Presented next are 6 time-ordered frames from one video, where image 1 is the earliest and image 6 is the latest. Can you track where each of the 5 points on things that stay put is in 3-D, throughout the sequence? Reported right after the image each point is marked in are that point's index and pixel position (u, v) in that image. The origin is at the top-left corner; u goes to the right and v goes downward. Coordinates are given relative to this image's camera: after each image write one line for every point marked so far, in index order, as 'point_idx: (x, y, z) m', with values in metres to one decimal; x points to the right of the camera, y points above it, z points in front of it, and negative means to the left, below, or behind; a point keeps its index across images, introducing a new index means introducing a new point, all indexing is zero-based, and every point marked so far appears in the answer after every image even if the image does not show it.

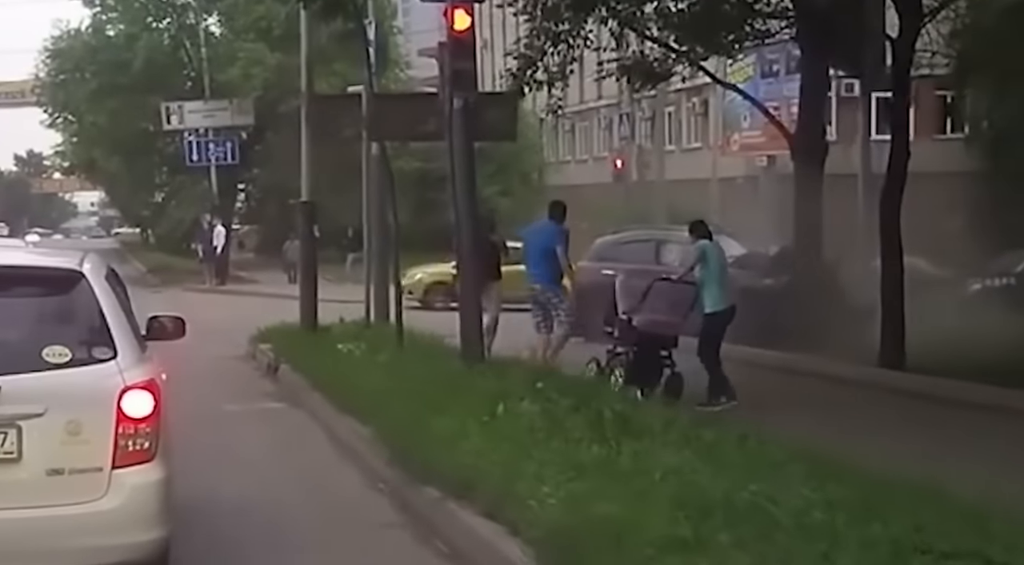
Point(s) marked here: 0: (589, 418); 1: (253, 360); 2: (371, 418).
0: (+0.5, -0.8, +10.7) m
1: (-2.9, -0.9, +20.1) m
2: (-0.9, -0.9, +11.4) m
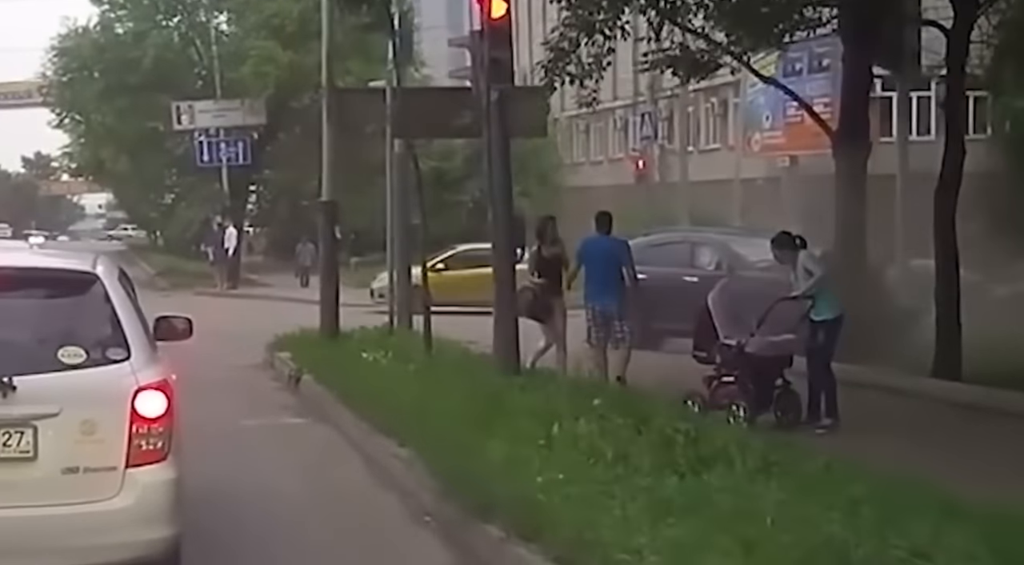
0: (+0.8, -0.9, +9.6) m
1: (-2.6, -0.9, +19.0) m
2: (-0.6, -0.9, +10.3) m
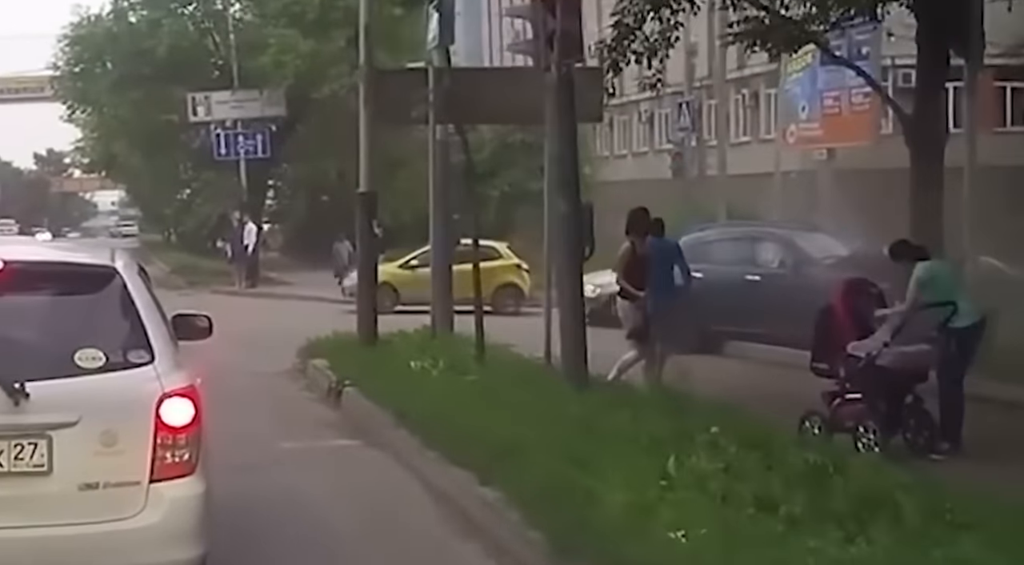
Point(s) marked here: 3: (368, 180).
0: (+1.3, -0.9, +7.9) m
1: (-2.0, -0.9, +17.3) m
2: (-0.1, -0.9, +8.6) m
3: (-1.5, +1.1, +18.3) m
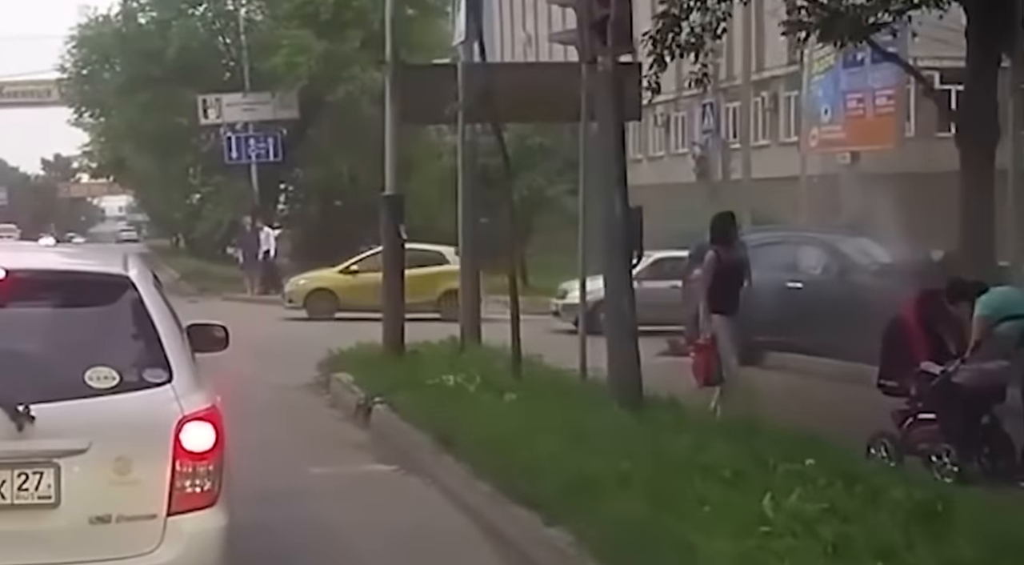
0: (+1.5, -0.9, +6.8) m
1: (-1.7, -1.0, +16.3) m
2: (+0.2, -1.0, +7.5) m
3: (-1.1, +1.0, +17.2) m
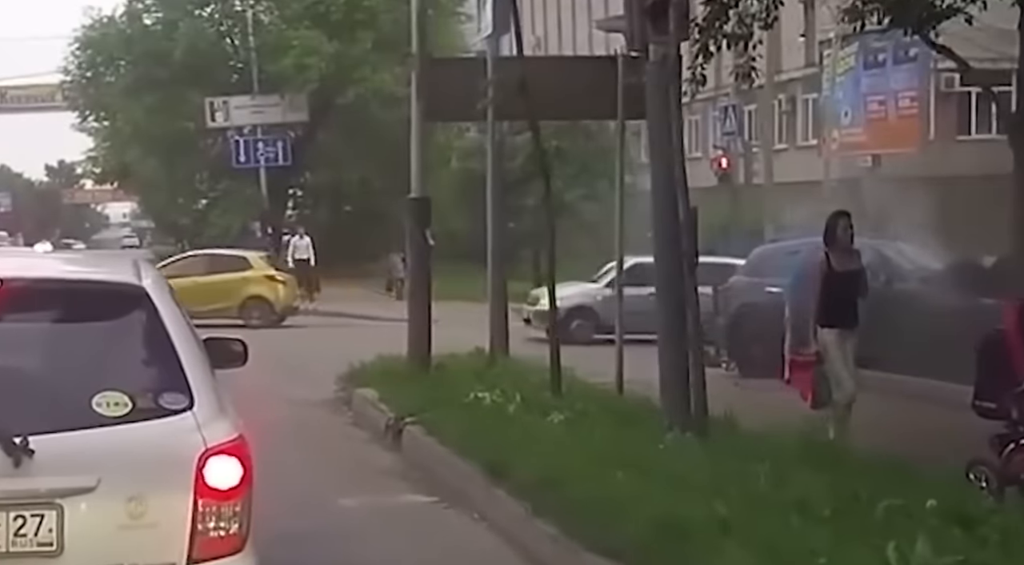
0: (+1.8, -1.0, +5.8) m
1: (-1.4, -1.1, +15.2) m
2: (+0.5, -1.0, +6.5) m
3: (-0.8, +0.9, +16.2) m
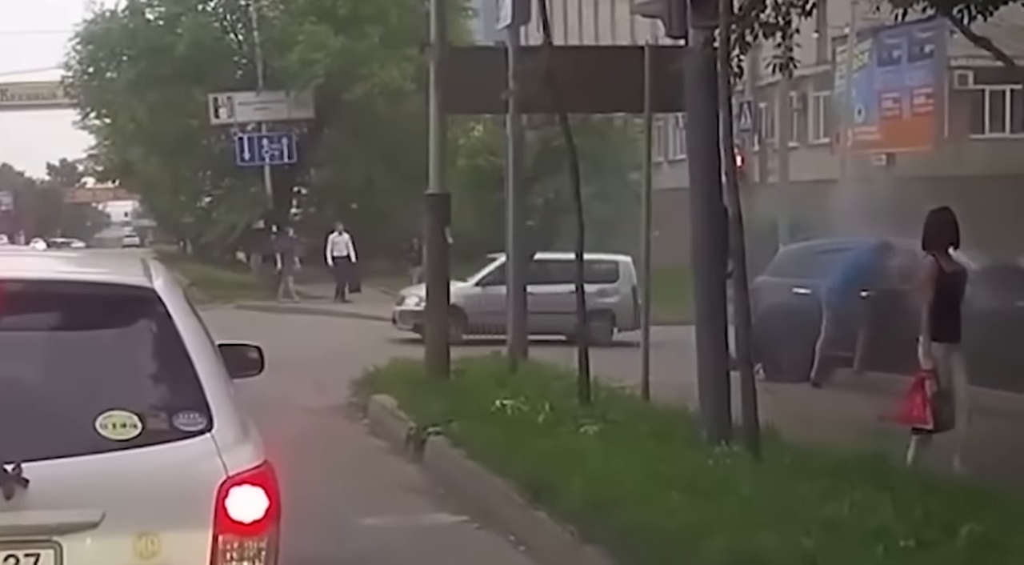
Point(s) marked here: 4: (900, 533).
0: (+2.0, -1.0, +5.0) m
1: (-1.2, -1.1, +14.5) m
2: (+0.7, -1.0, +5.7) m
3: (-0.7, +0.9, +15.5) m
4: (+1.5, -0.9, +6.9) m
